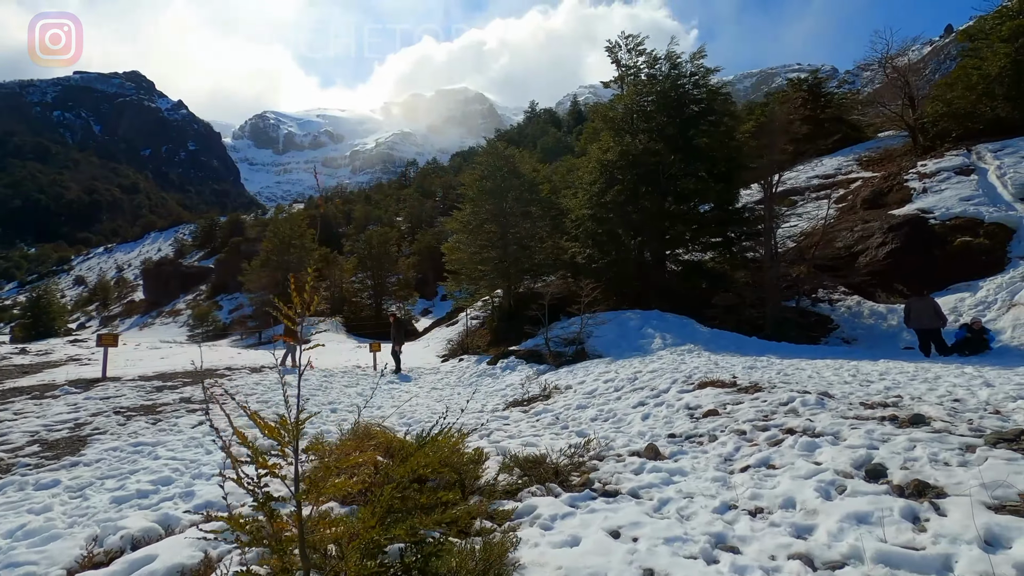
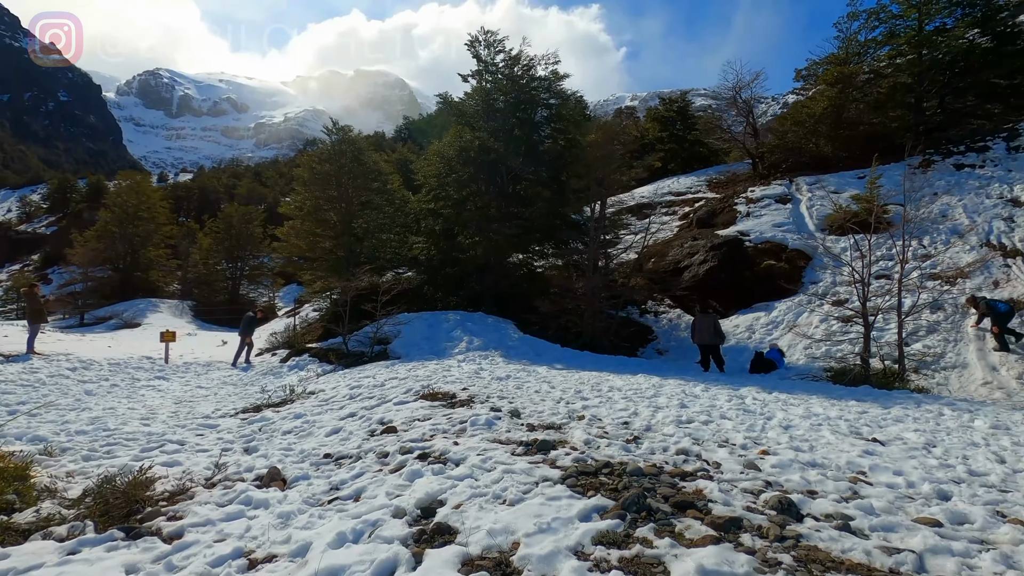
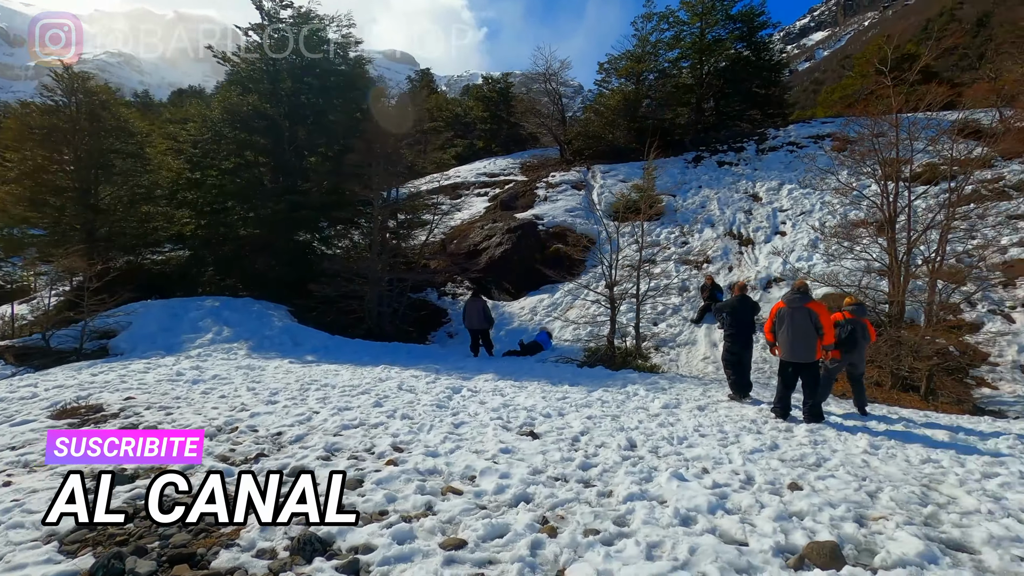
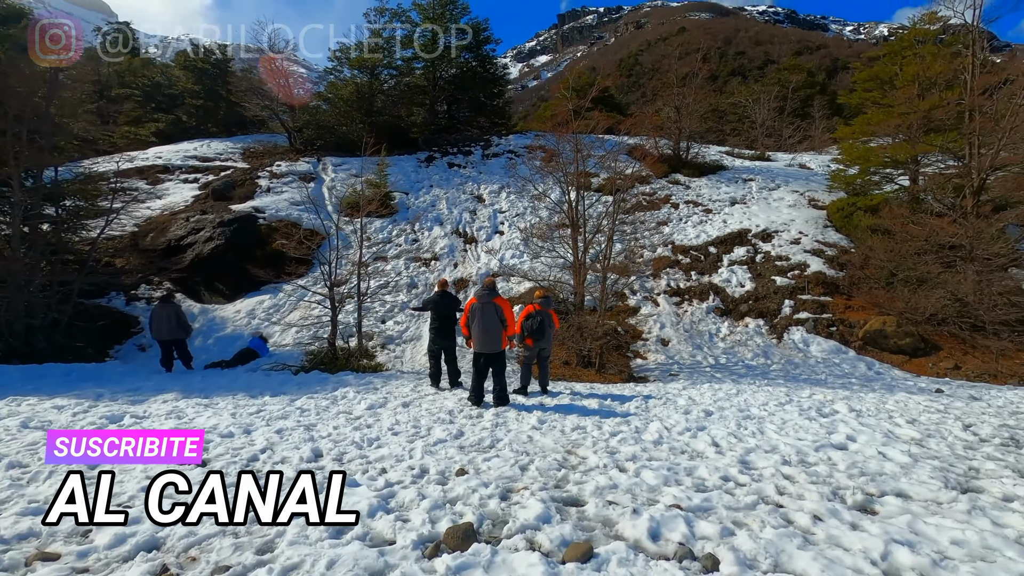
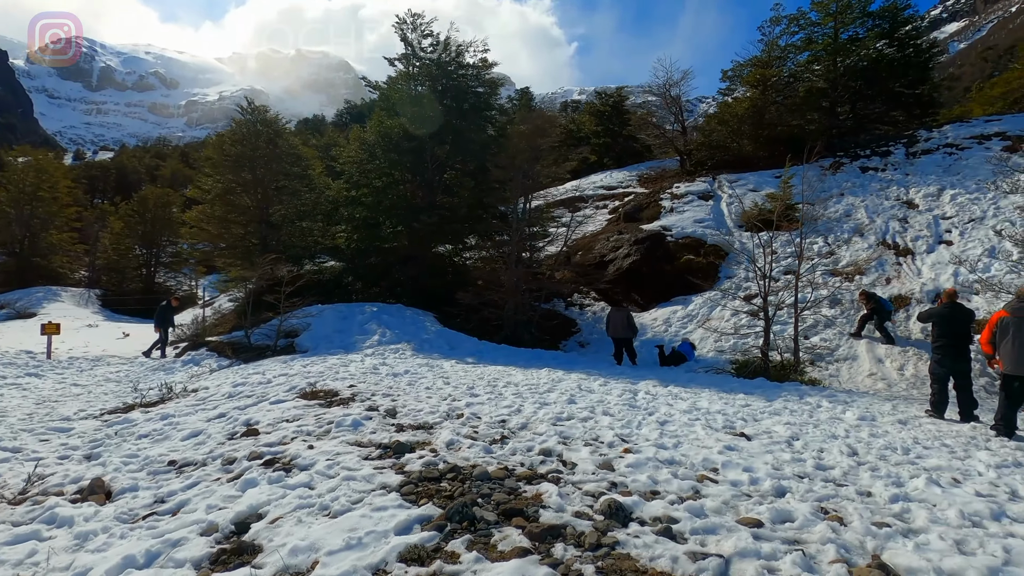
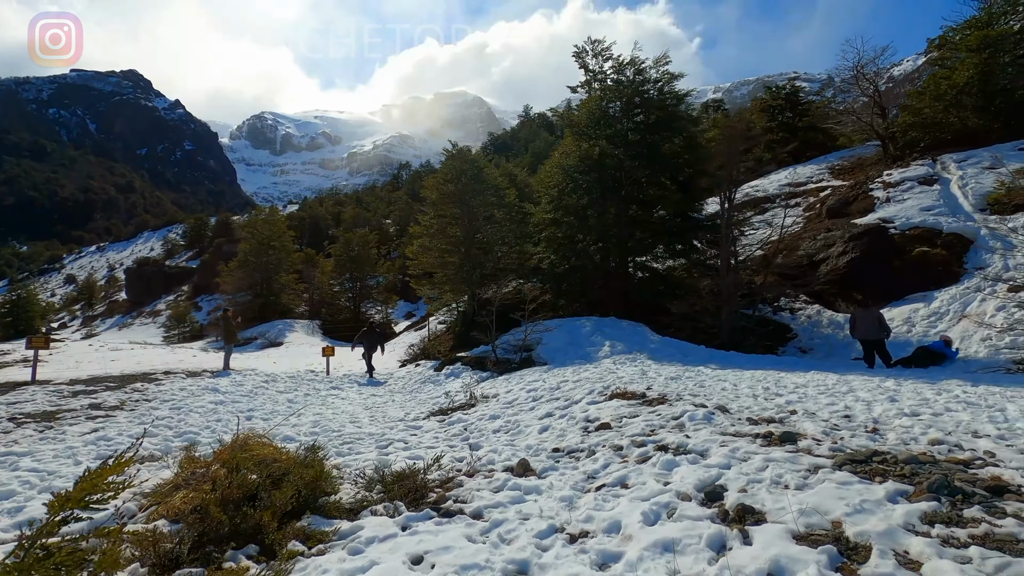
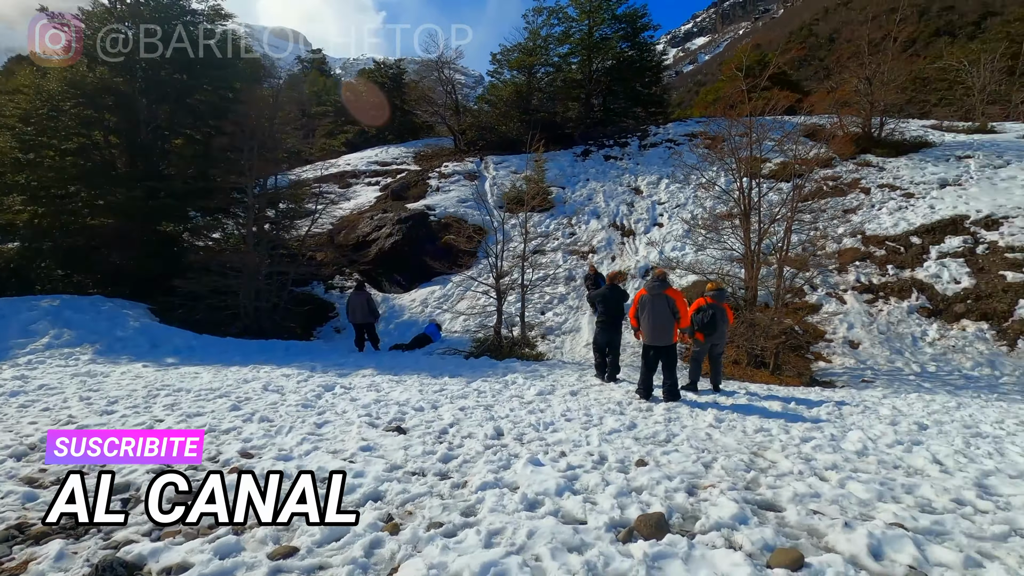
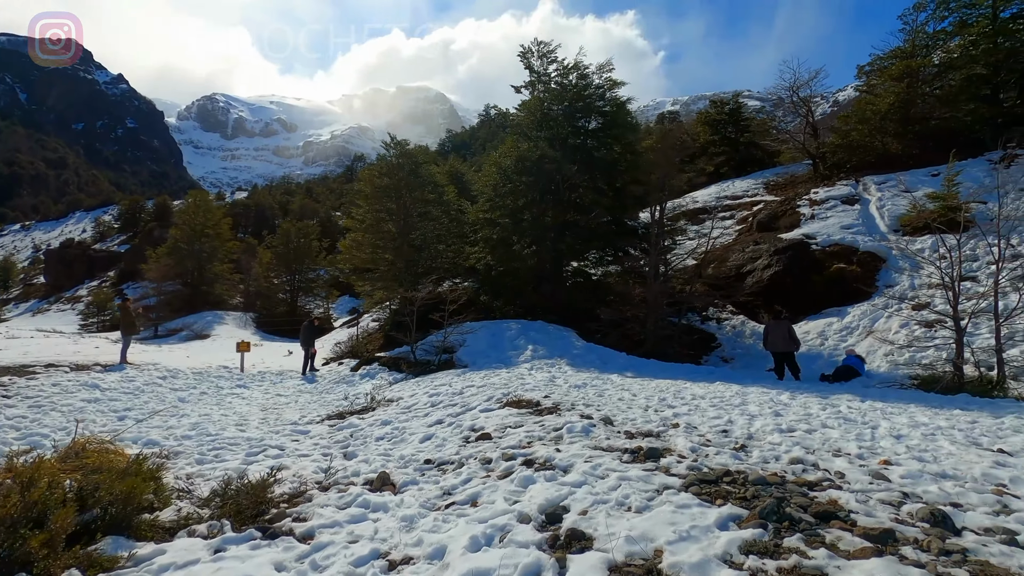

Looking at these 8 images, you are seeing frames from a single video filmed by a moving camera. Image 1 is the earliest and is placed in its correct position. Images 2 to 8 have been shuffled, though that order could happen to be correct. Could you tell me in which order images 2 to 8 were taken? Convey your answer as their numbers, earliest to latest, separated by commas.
6, 8, 2, 5, 3, 7, 4
